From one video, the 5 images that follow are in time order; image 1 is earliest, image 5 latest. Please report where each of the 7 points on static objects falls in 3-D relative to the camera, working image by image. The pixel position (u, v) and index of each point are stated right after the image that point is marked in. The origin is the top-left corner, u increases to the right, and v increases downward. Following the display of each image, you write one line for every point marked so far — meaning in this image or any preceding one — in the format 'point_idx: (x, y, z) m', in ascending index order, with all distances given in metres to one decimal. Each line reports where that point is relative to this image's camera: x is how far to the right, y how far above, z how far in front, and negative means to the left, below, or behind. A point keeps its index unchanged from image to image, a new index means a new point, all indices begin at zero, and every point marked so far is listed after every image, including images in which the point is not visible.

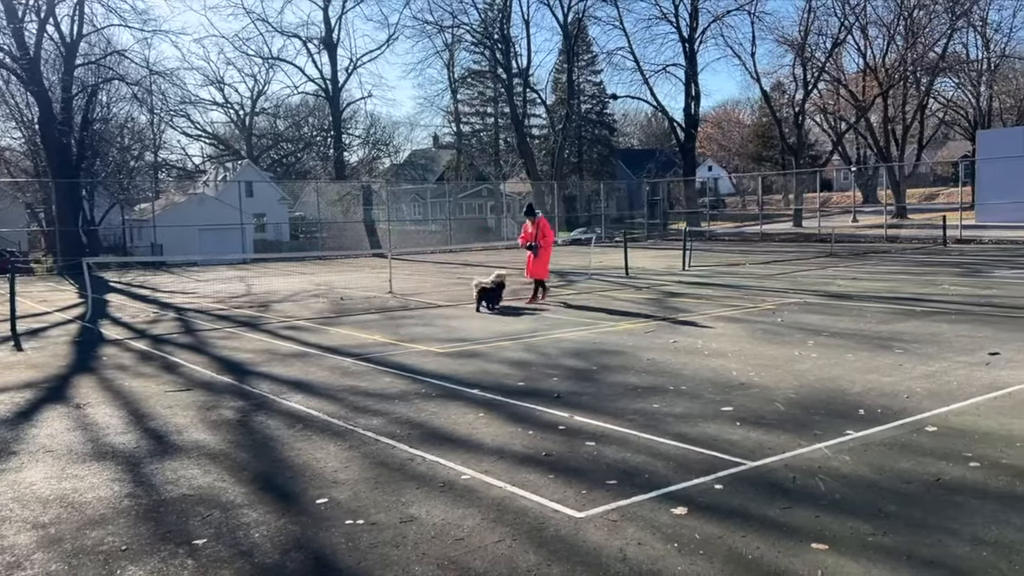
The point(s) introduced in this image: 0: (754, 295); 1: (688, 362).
0: (+4.7, -0.1, +16.1) m
1: (+1.9, -0.8, +9.2) m
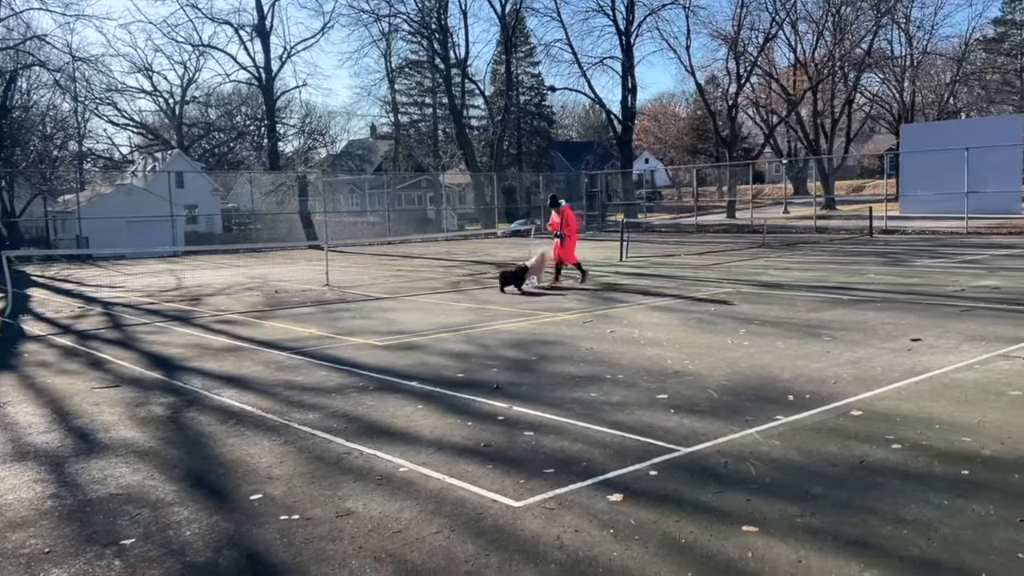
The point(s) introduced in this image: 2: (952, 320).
0: (+3.5, +0.1, +16.4) m
1: (+1.2, -0.7, +9.3) m
2: (+5.6, -0.4, +10.7) m
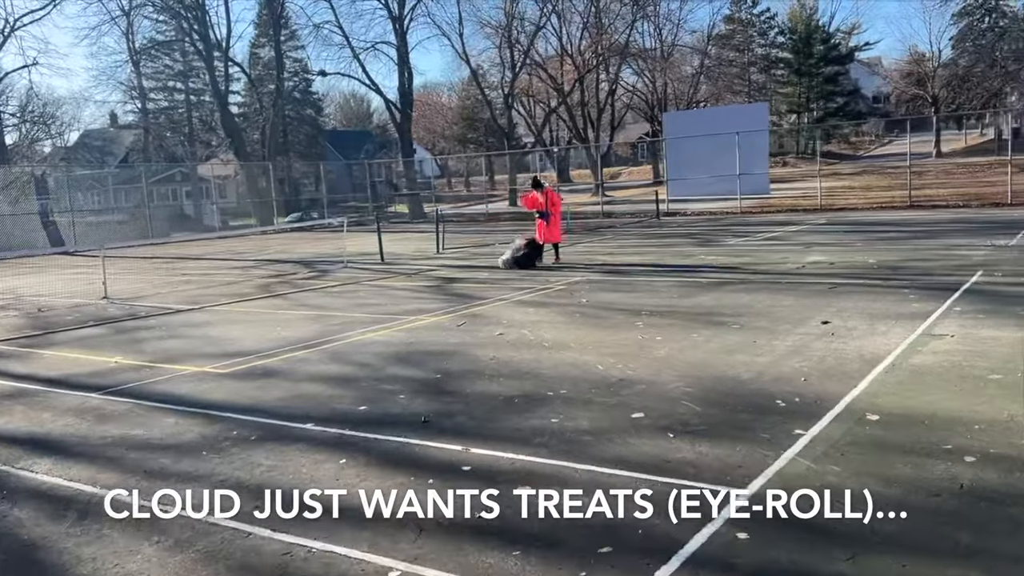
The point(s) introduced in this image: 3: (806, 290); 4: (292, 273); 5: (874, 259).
0: (+0.4, +0.3, +15.4) m
1: (+0.2, -0.7, +8.0) m
2: (+4.0, -0.1, +10.6) m
3: (+4.1, 0.0, +11.7) m
4: (-5.0, +0.3, +18.8) m
5: (+6.4, +0.5, +14.8) m
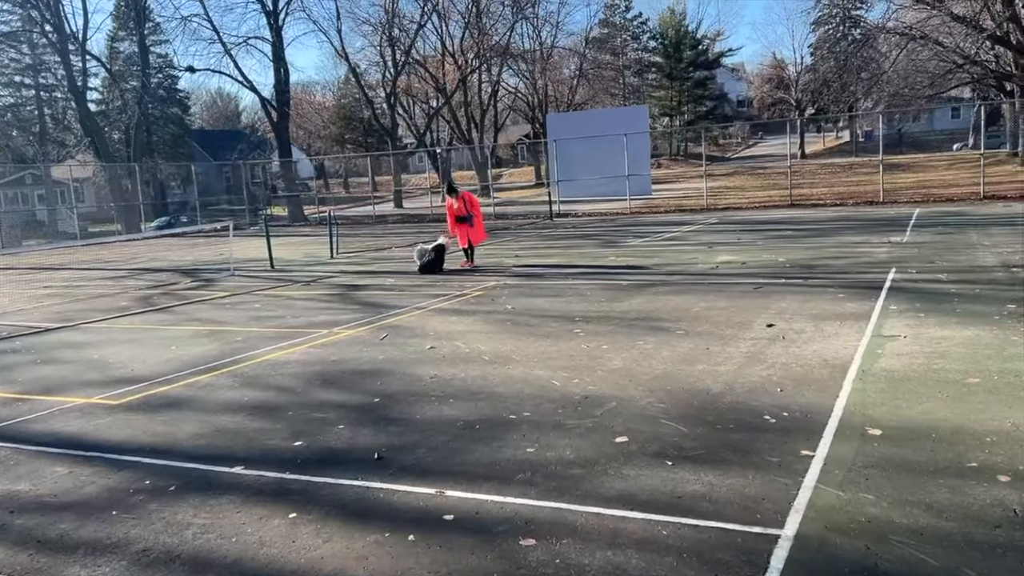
0: (-1.1, +0.1, +14.6) m
1: (-0.3, -0.8, +7.3) m
2: (+3.1, -0.2, +10.4) m
3: (+3.0, 0.0, +11.5) m
4: (-7.0, +0.1, +17.2) m
5: (+4.8, +0.5, +14.9) m
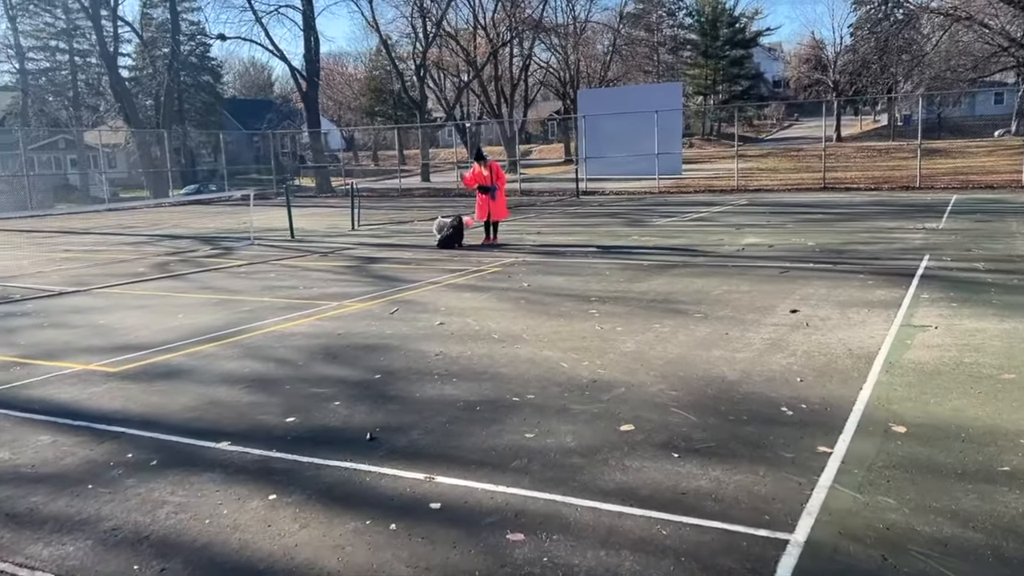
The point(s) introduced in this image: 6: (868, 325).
0: (-0.8, +0.6, +14.3) m
1: (-0.2, -0.5, +7.0) m
2: (+3.3, 0.0, +10.0) m
3: (+3.2, +0.2, +11.1) m
4: (-6.6, +0.8, +17.1) m
5: (+5.2, +0.8, +14.4) m
6: (+3.2, -0.3, +7.5) m
